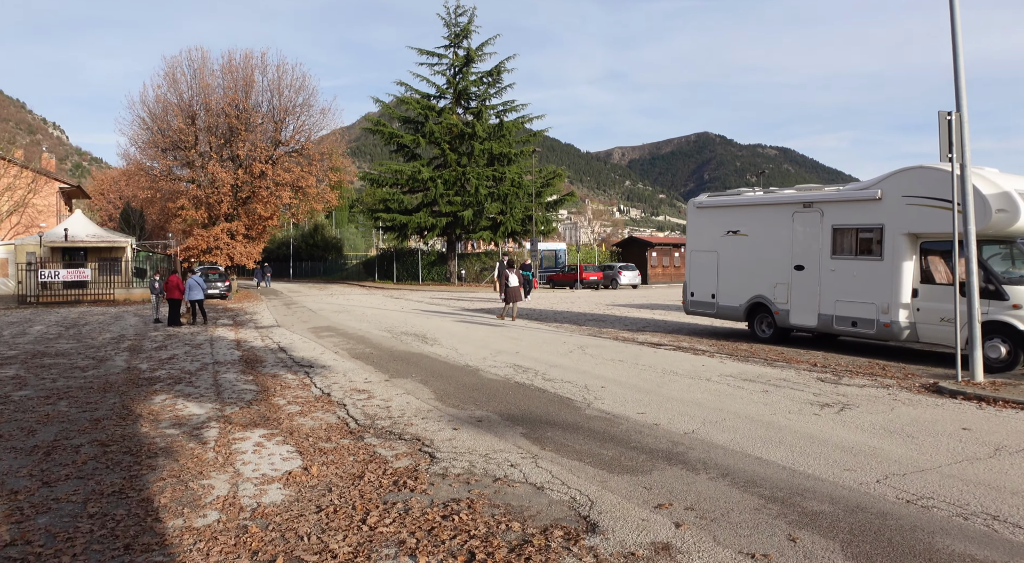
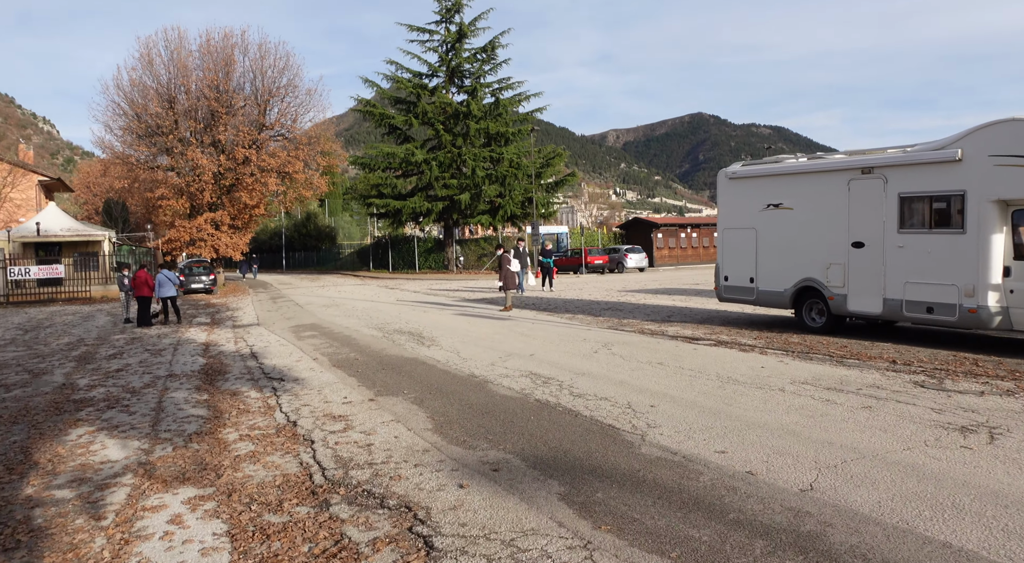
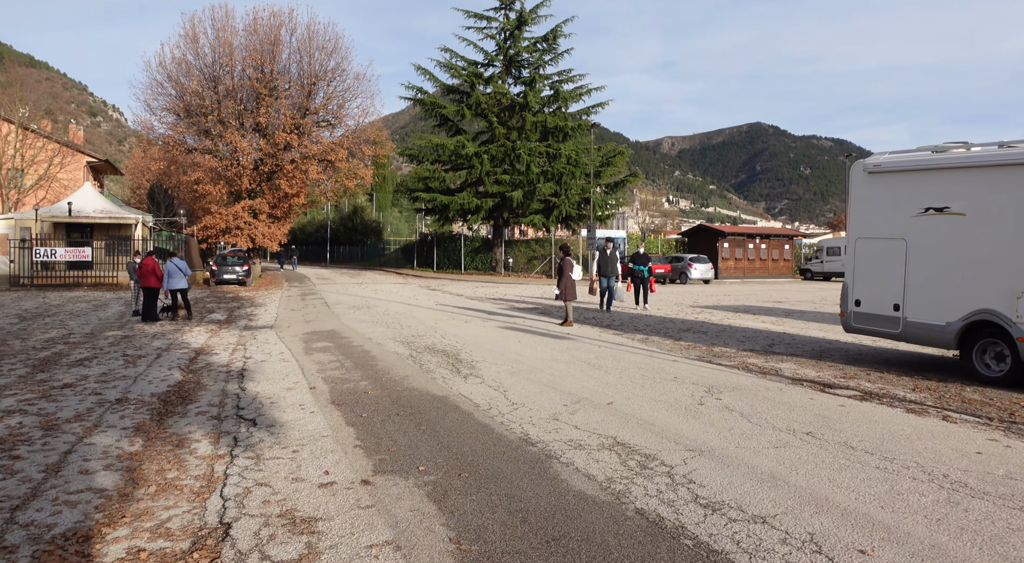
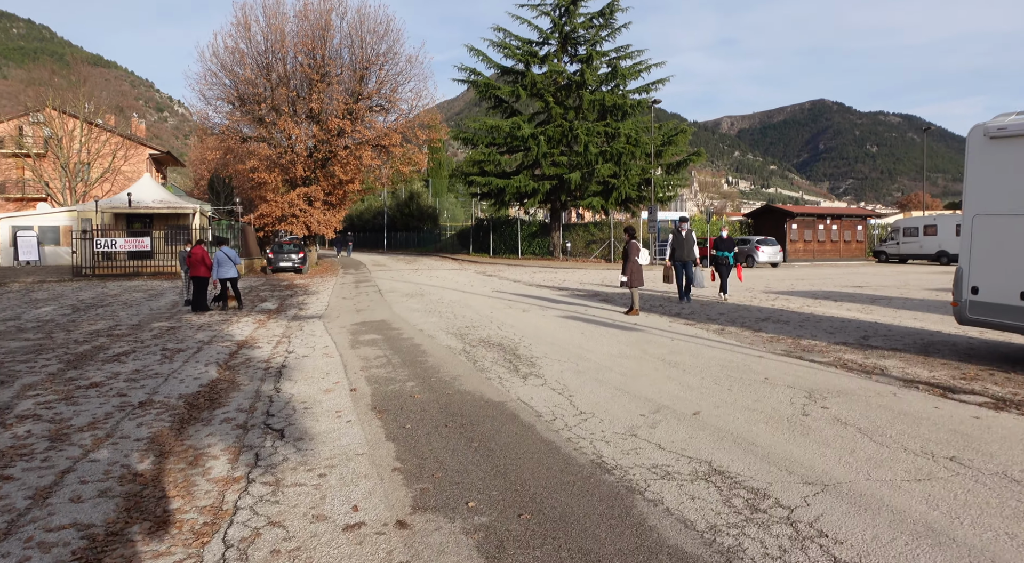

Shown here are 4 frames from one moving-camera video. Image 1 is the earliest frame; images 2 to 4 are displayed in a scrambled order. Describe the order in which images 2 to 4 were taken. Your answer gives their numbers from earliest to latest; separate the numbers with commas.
2, 3, 4
